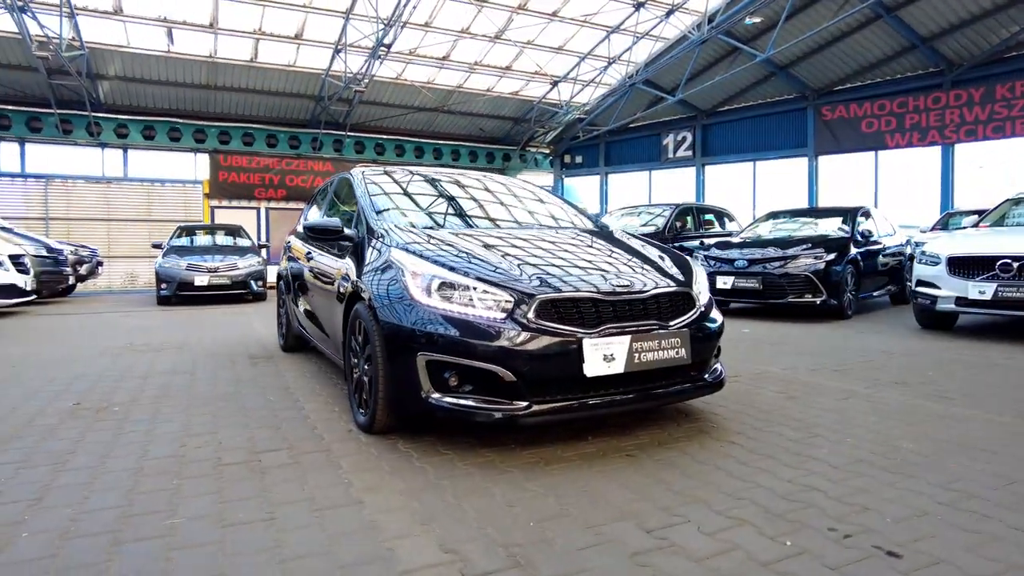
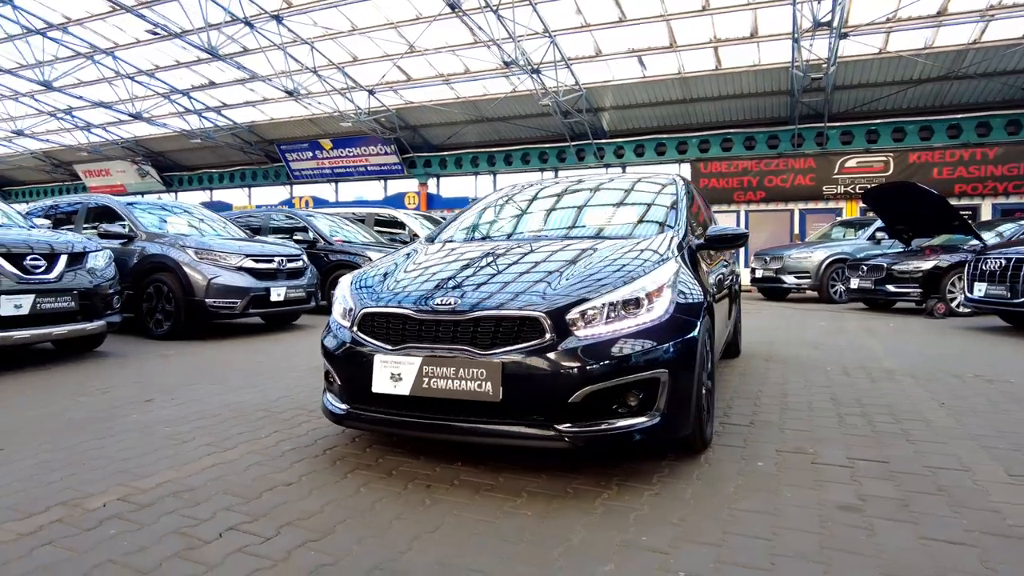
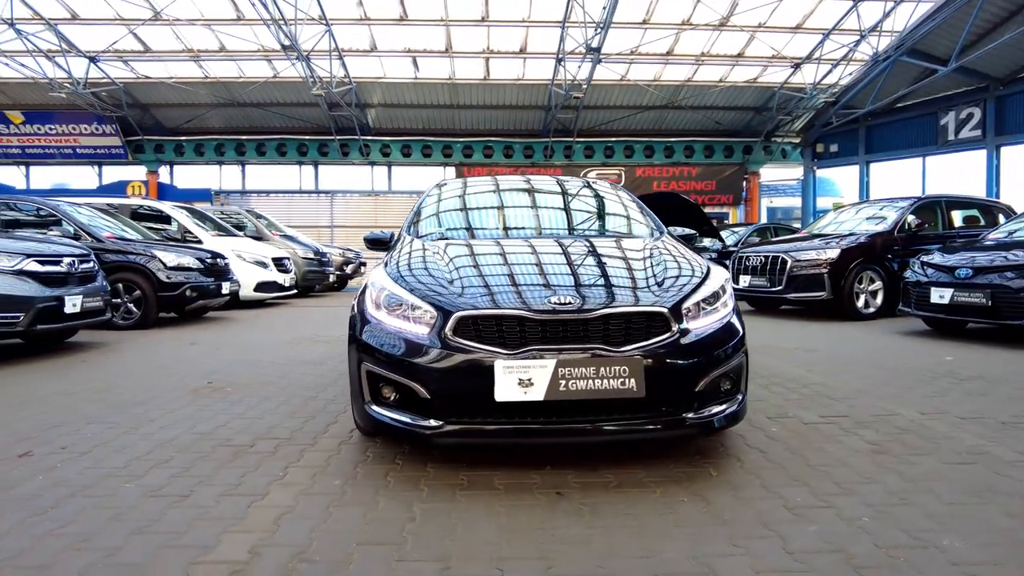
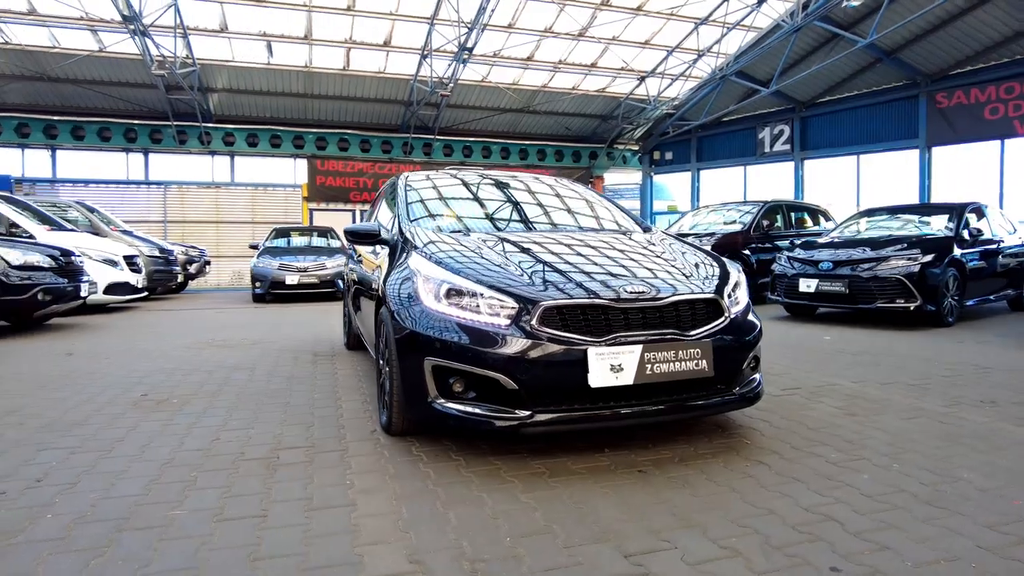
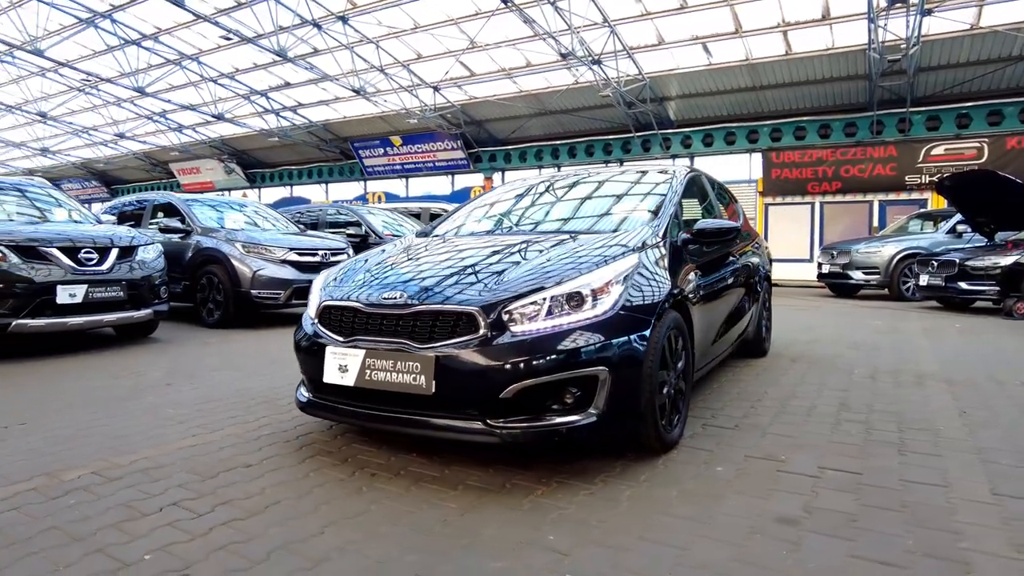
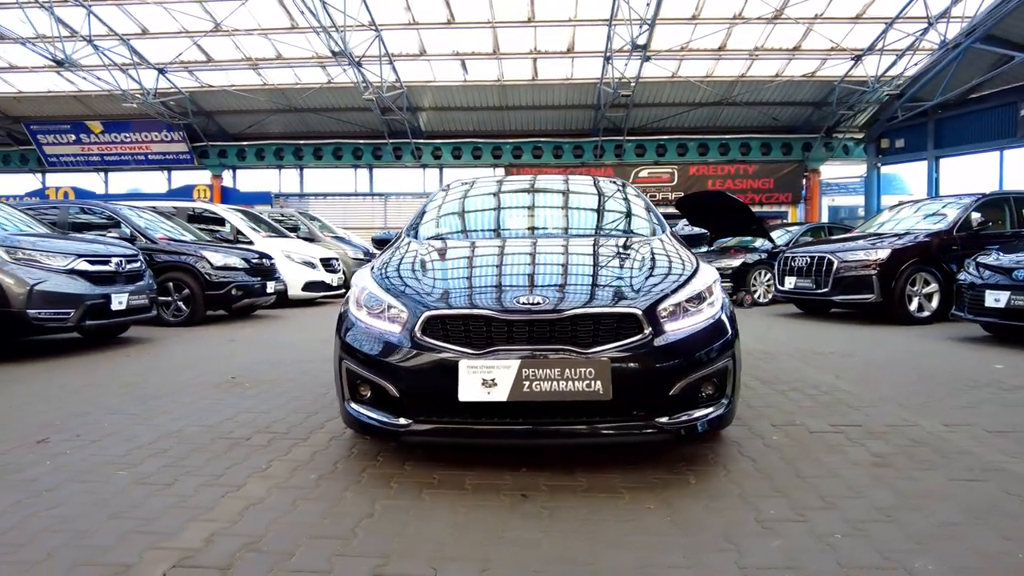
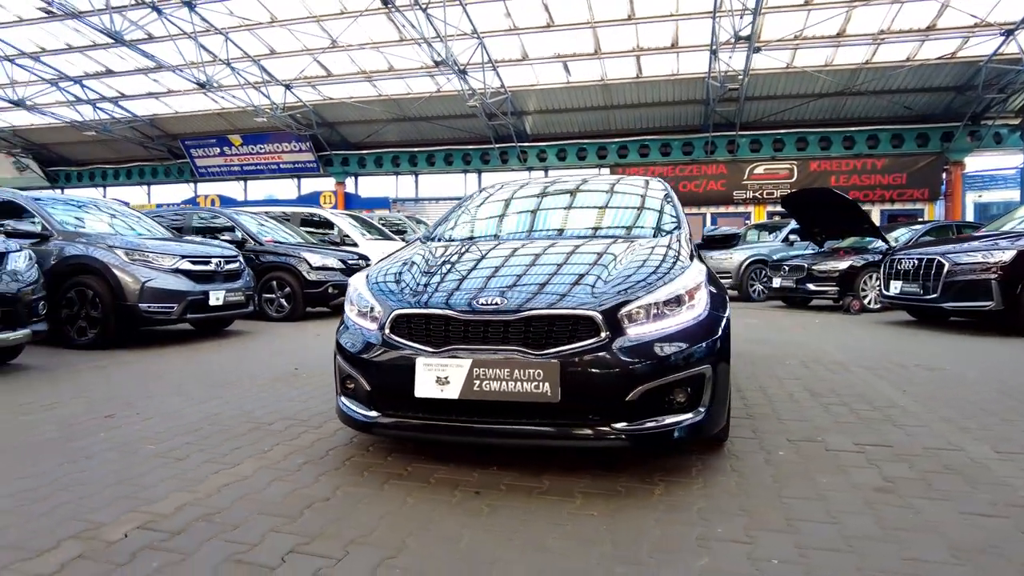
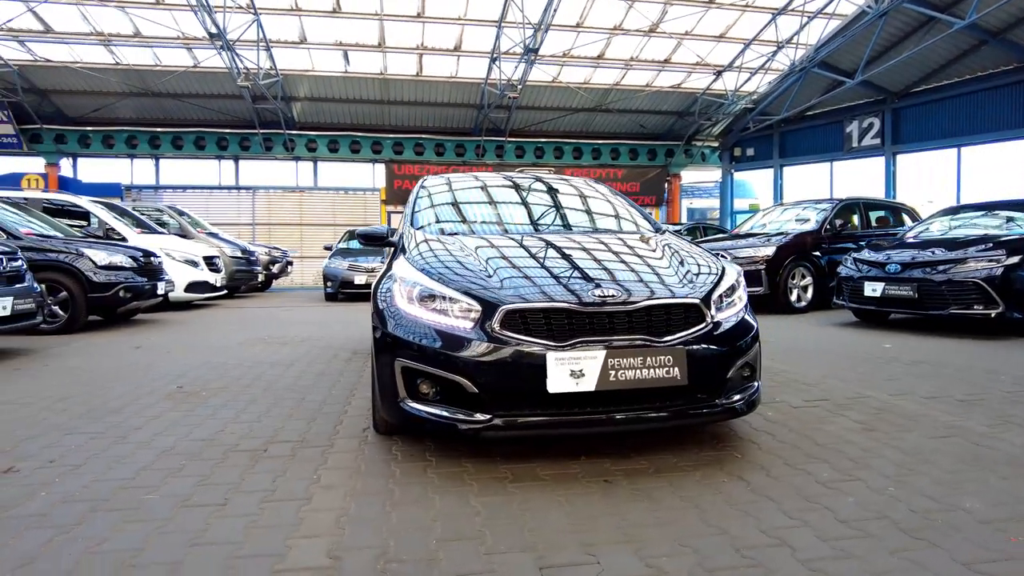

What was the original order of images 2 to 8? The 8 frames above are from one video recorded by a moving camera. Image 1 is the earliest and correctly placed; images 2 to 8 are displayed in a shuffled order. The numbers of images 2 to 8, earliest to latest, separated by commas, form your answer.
4, 8, 3, 6, 7, 2, 5
